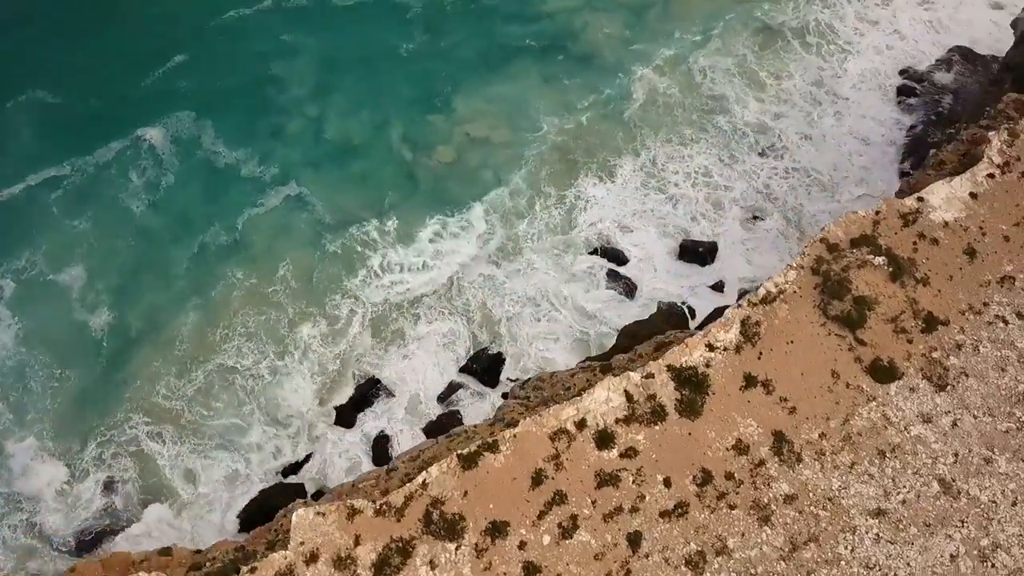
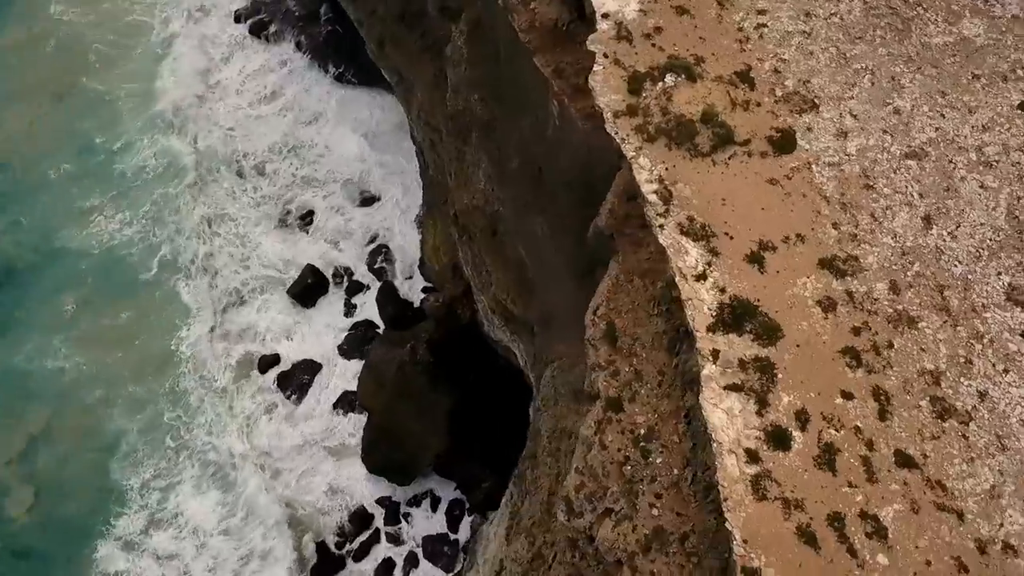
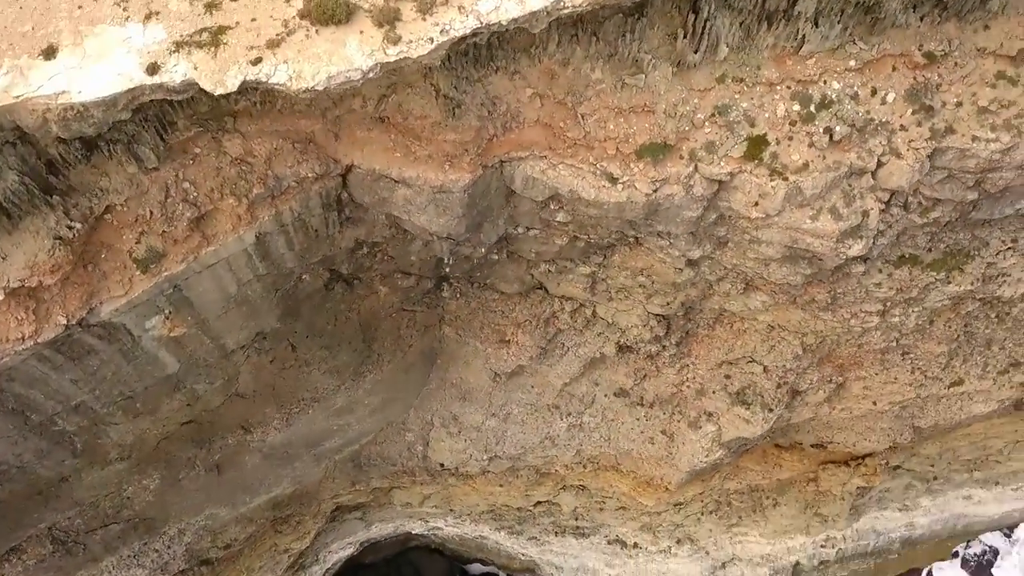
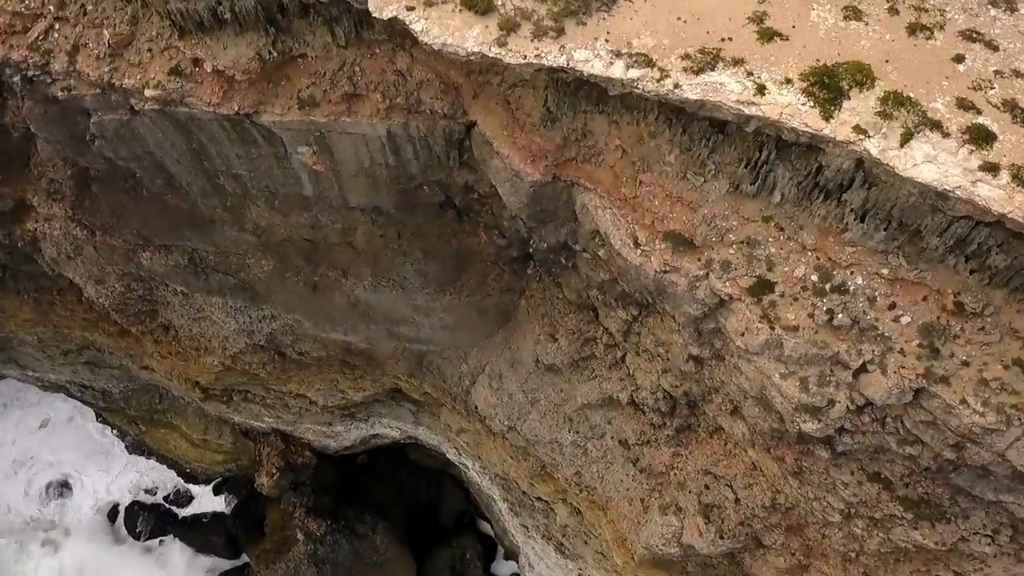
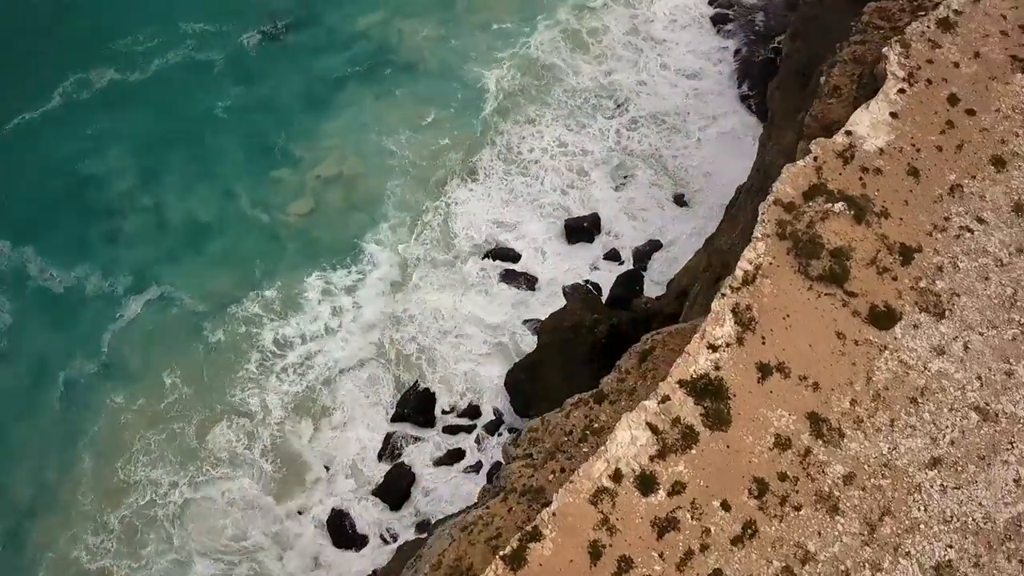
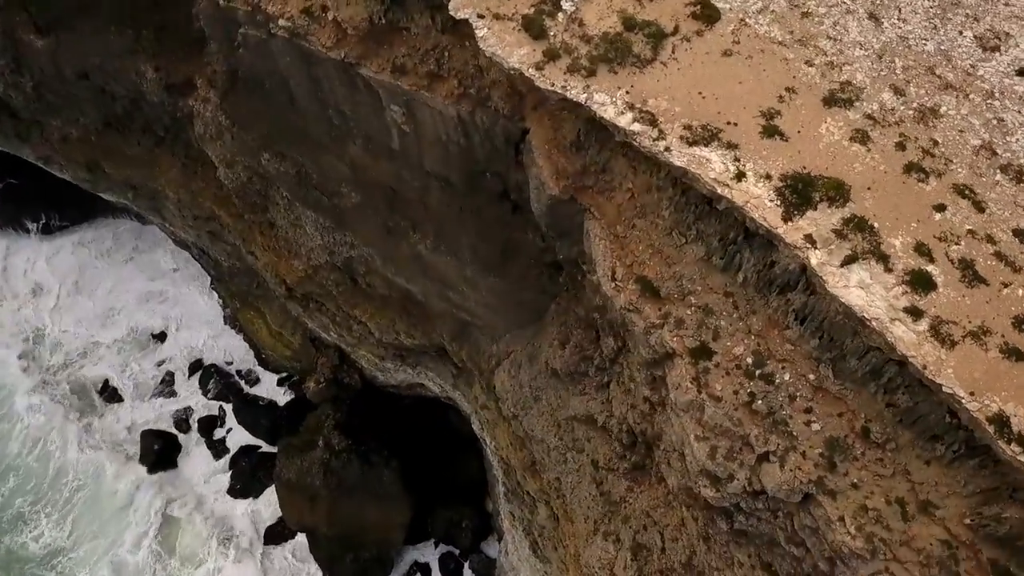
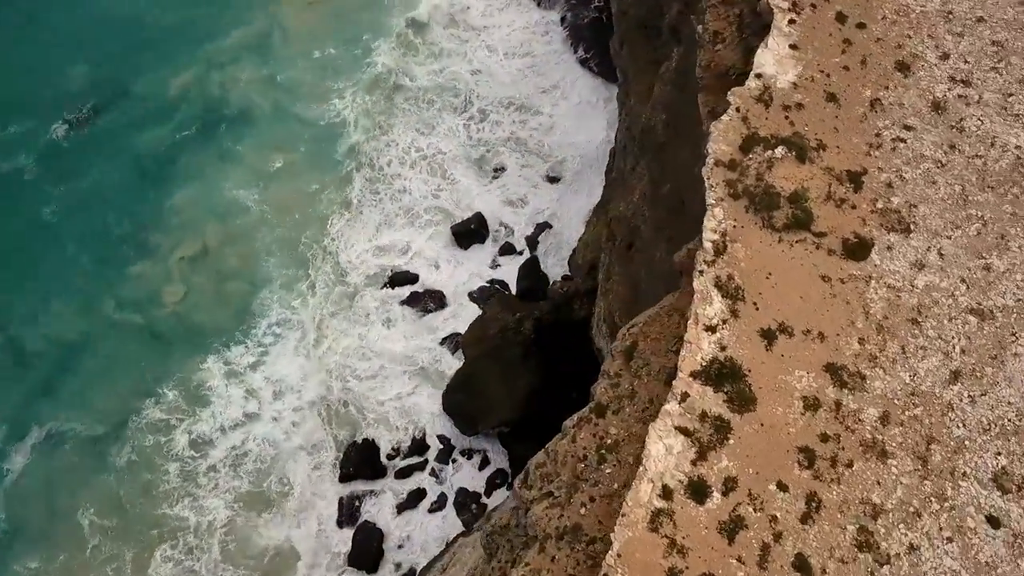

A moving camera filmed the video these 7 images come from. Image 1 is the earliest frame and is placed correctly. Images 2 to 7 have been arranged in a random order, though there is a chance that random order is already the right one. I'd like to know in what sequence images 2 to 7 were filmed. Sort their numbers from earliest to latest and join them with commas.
5, 7, 2, 6, 4, 3
